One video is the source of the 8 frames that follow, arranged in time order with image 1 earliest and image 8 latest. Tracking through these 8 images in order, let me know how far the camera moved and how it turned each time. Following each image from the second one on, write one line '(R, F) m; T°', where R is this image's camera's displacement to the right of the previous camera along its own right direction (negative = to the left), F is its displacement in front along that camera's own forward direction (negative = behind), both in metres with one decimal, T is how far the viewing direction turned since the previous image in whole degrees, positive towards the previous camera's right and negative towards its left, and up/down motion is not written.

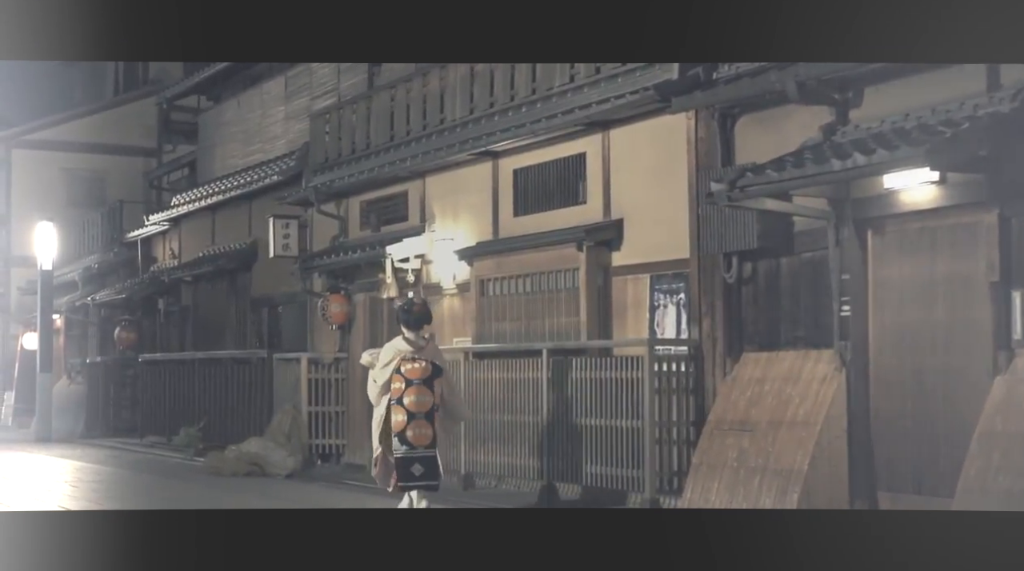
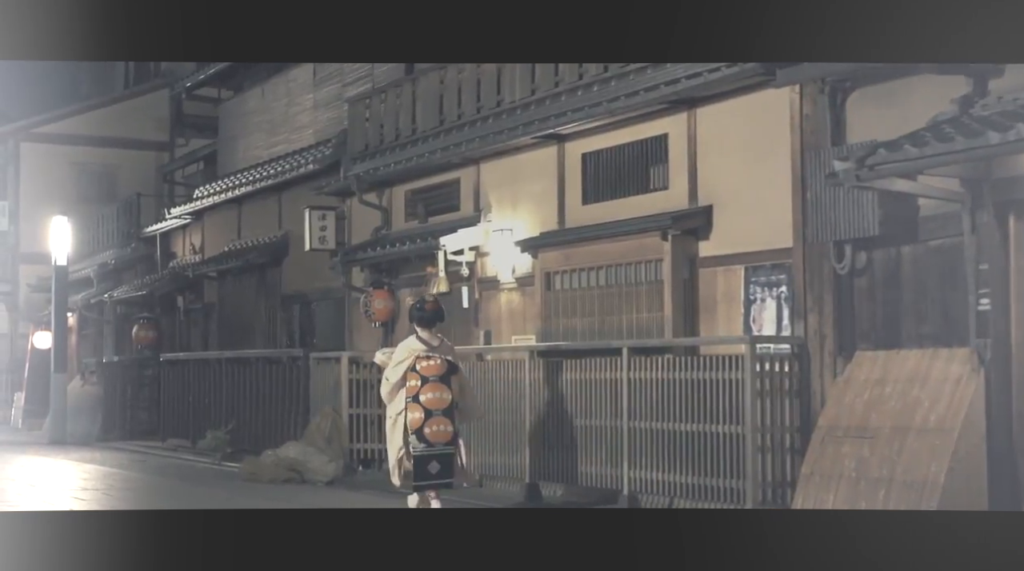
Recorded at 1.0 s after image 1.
(-0.3, +0.4) m; 0°
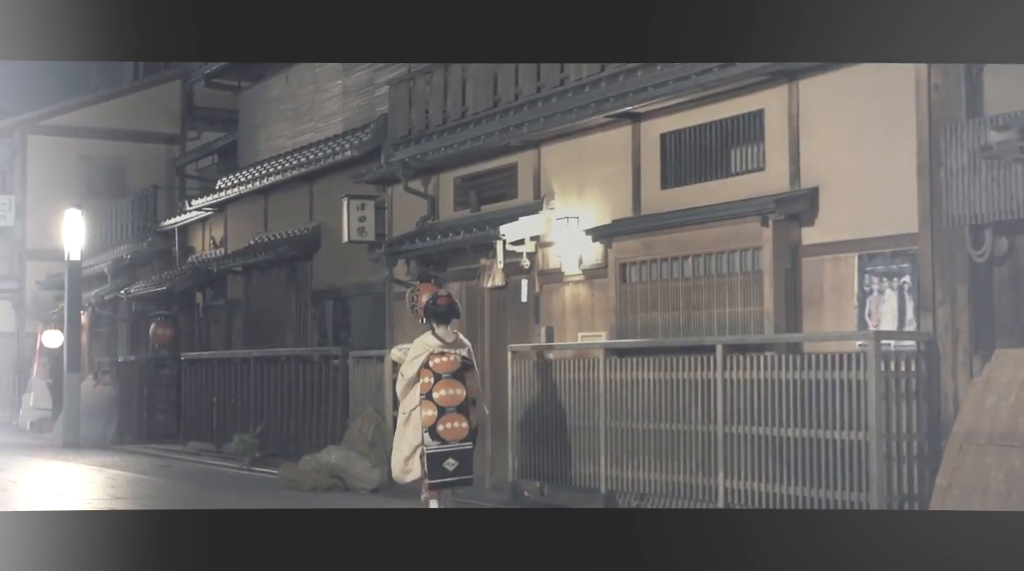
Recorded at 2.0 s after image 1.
(-0.3, +0.4) m; 0°
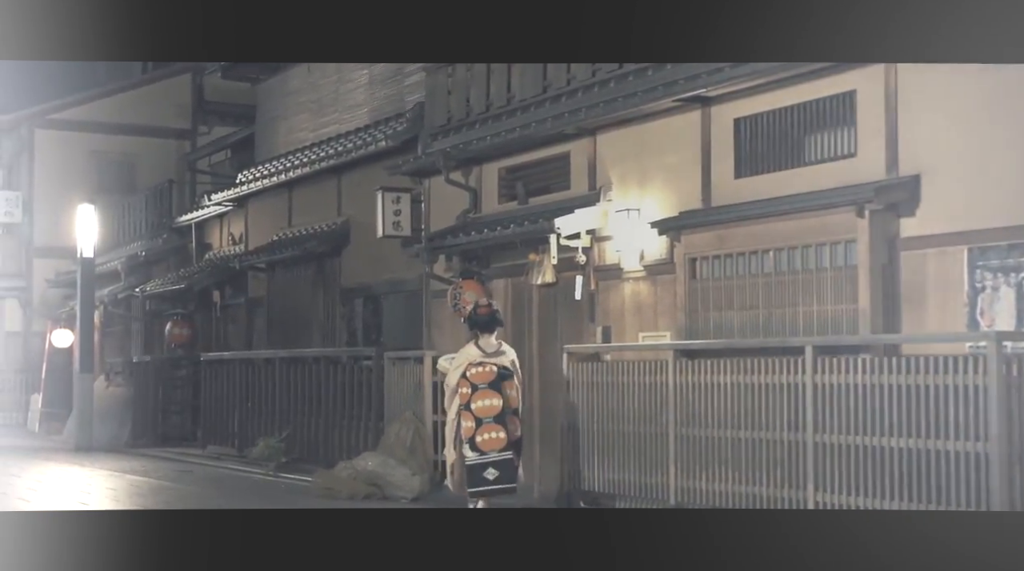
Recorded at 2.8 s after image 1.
(-0.2, +0.3) m; 0°
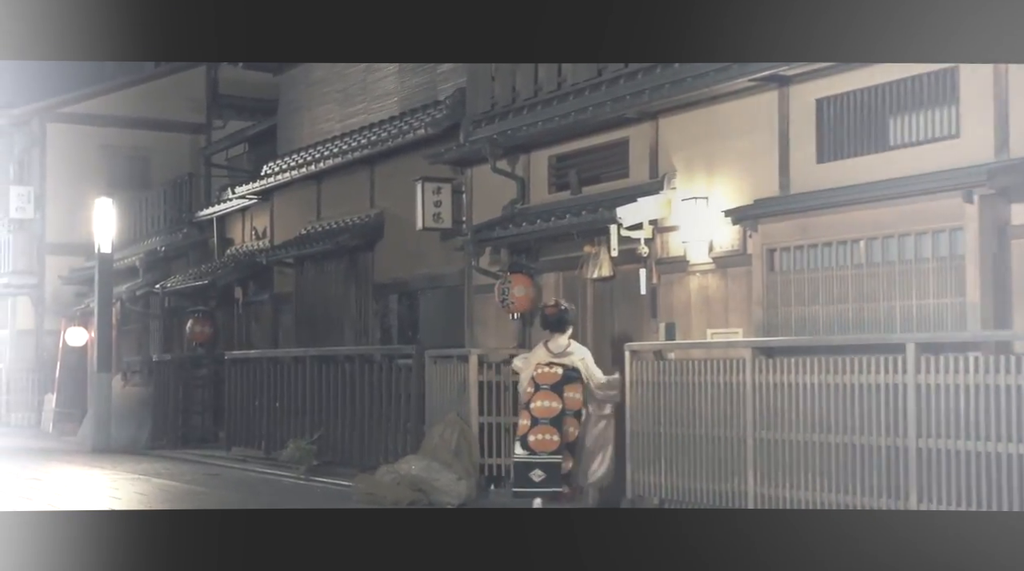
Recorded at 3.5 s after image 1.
(-0.2, +0.3) m; 0°
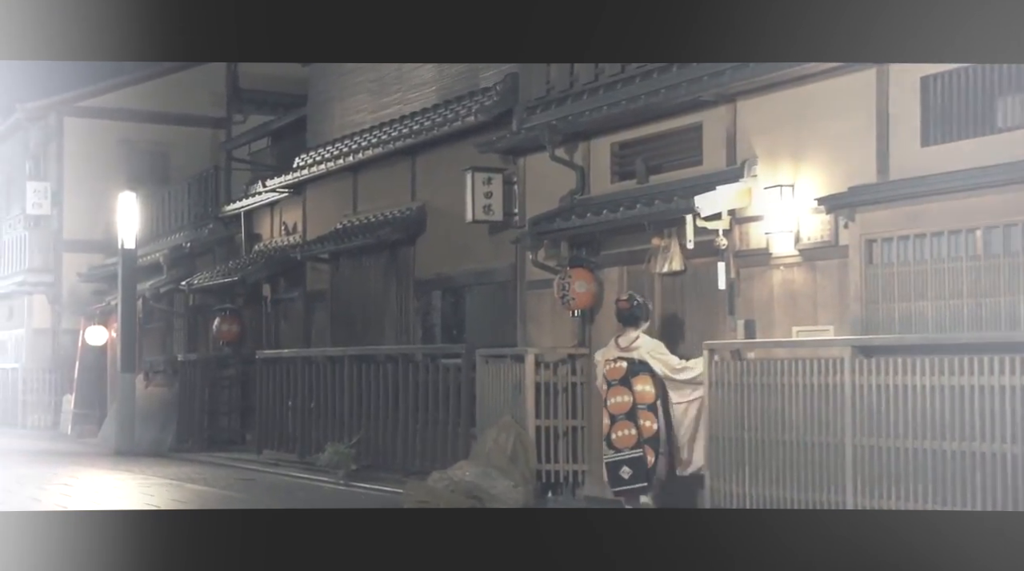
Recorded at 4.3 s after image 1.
(-0.2, +0.3) m; 0°
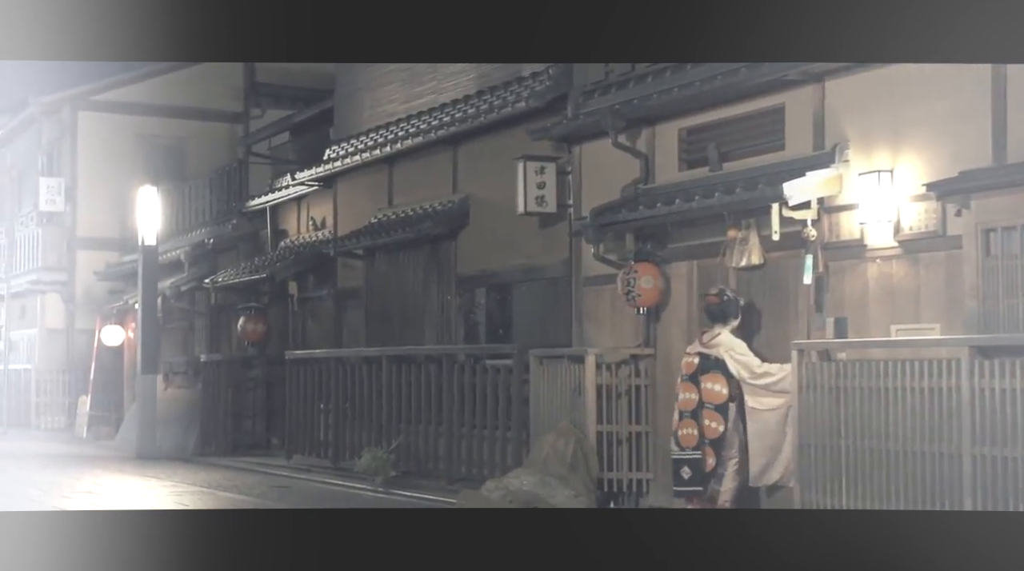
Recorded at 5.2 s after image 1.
(-0.2, +0.3) m; 0°
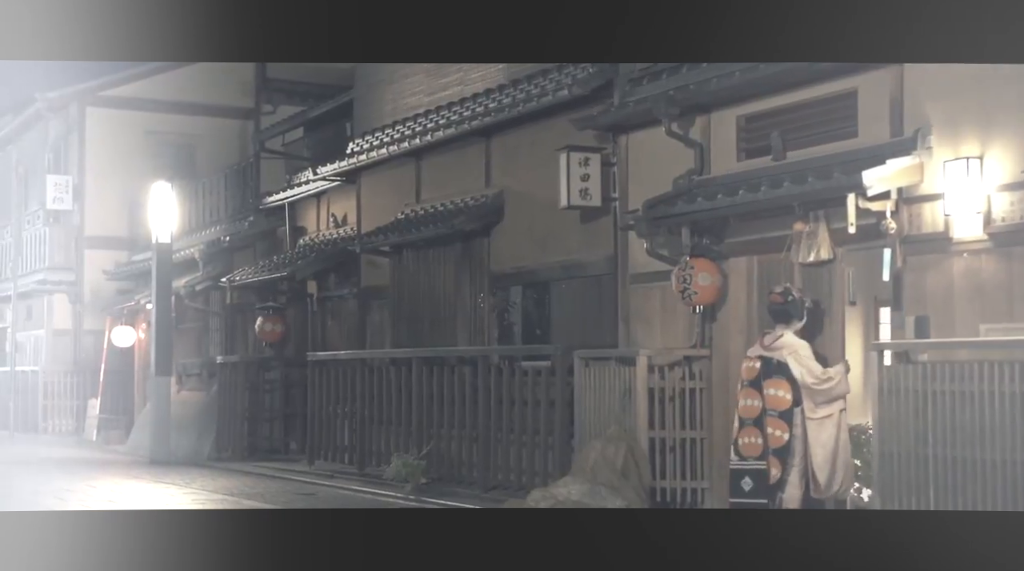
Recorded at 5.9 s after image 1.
(-0.2, +0.3) m; 0°
